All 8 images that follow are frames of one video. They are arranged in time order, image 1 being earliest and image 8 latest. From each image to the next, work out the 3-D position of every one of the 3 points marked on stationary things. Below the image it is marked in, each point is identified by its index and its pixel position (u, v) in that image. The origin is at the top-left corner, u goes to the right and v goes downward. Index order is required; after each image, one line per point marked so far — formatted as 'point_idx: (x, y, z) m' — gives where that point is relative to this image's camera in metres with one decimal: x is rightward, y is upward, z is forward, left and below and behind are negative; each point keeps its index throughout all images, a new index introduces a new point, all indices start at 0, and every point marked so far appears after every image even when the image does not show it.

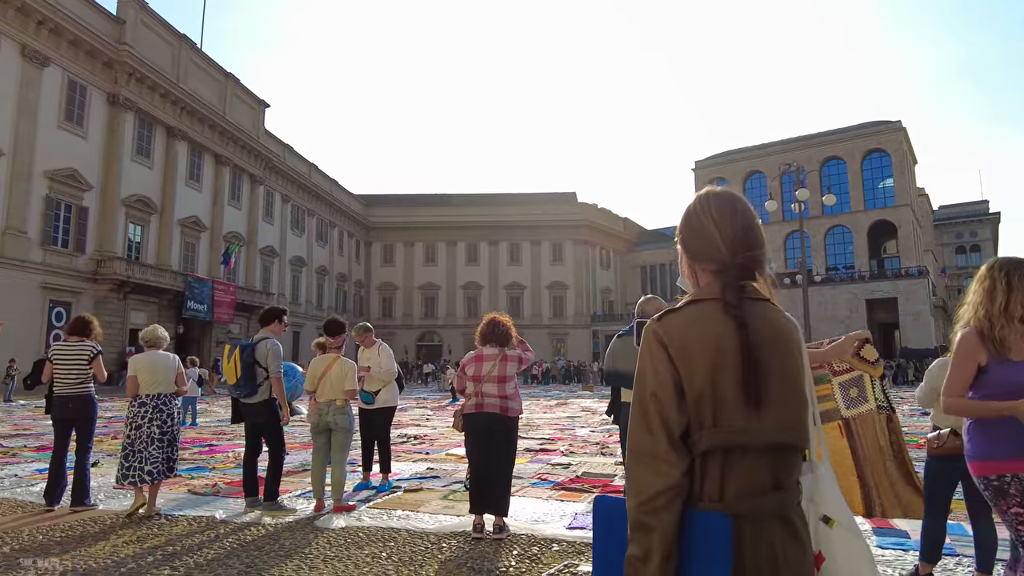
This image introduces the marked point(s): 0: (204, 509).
0: (-2.3, -1.6, +4.9) m
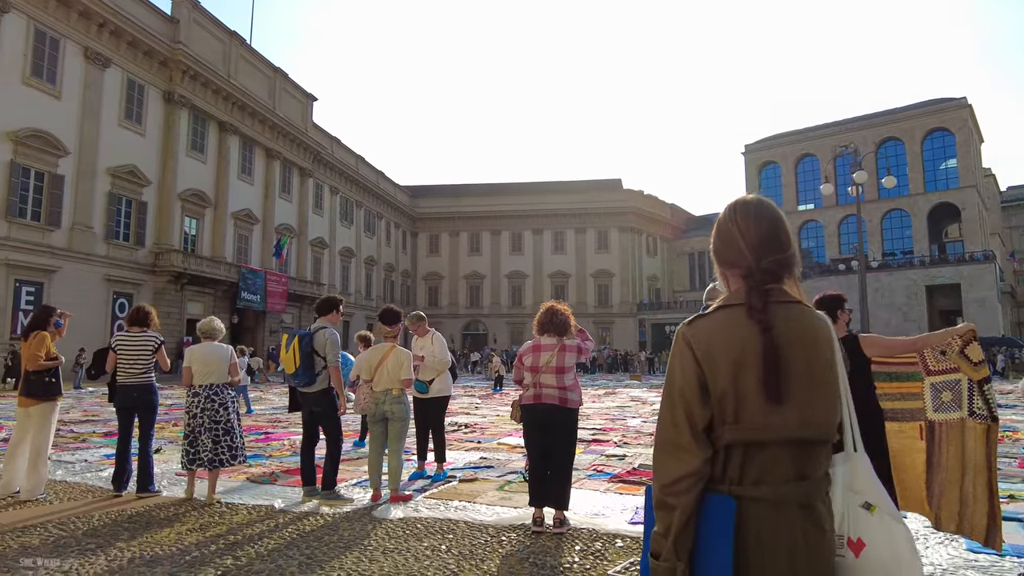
0: (-1.8, -1.6, +4.9) m
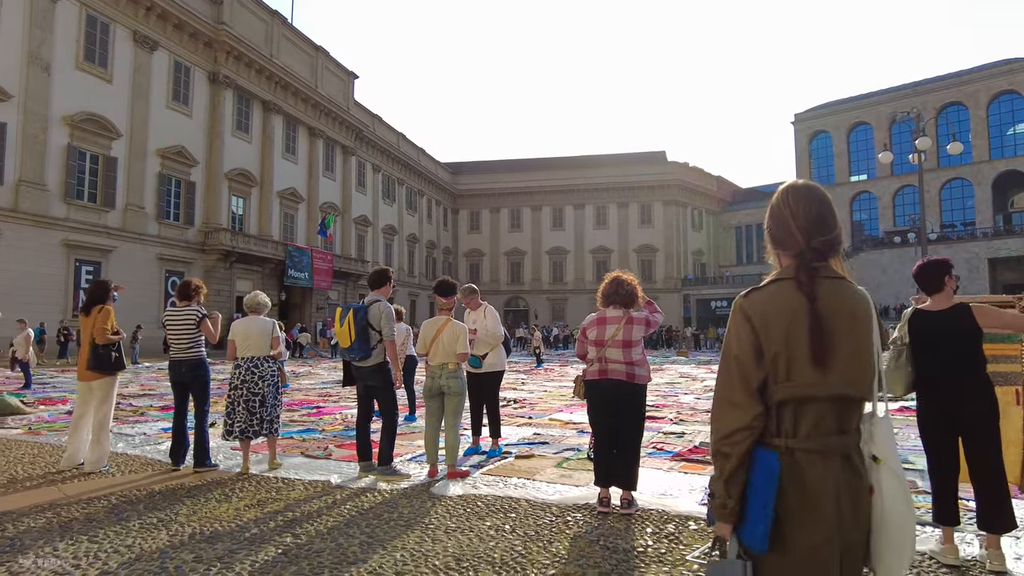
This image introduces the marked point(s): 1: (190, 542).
0: (-1.4, -1.4, +4.8) m
1: (-1.6, -1.3, +3.3) m
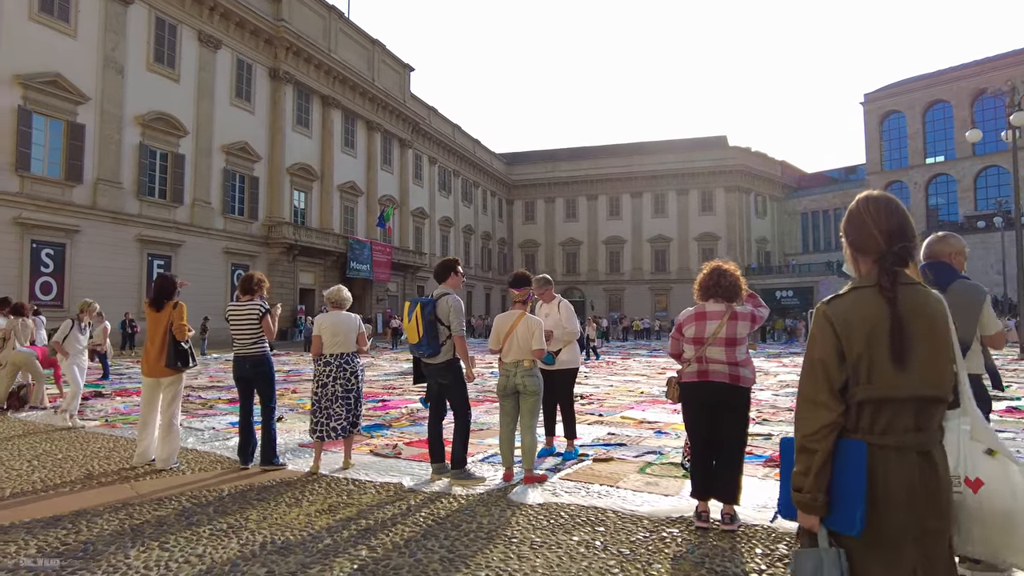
0: (-0.8, -1.3, +4.6) m
1: (-1.2, -1.2, +3.1) m
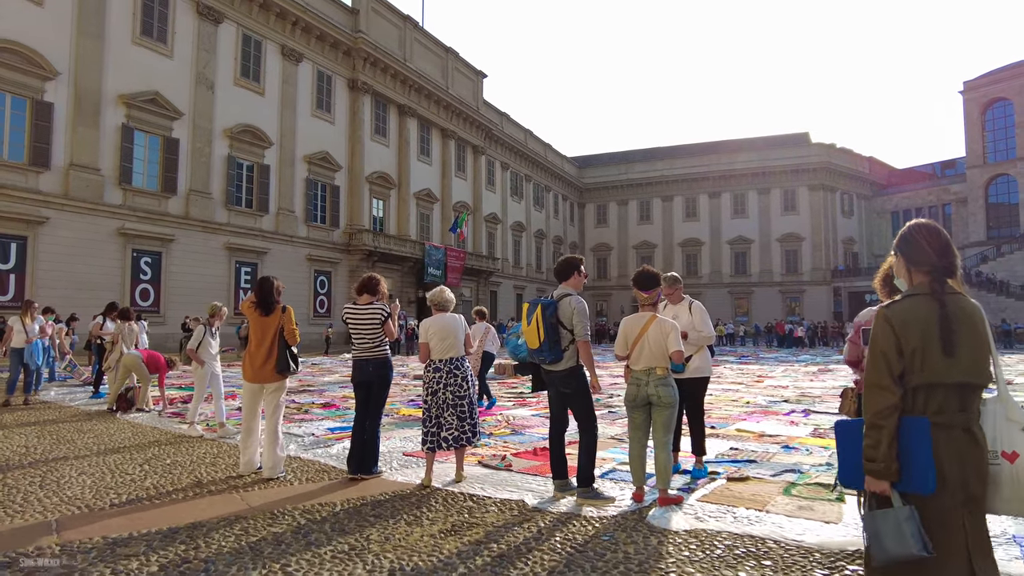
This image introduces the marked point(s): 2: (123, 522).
0: (0.0, -1.3, +4.3) m
1: (-0.5, -1.2, +2.8) m
2: (-2.1, -1.3, +3.6) m
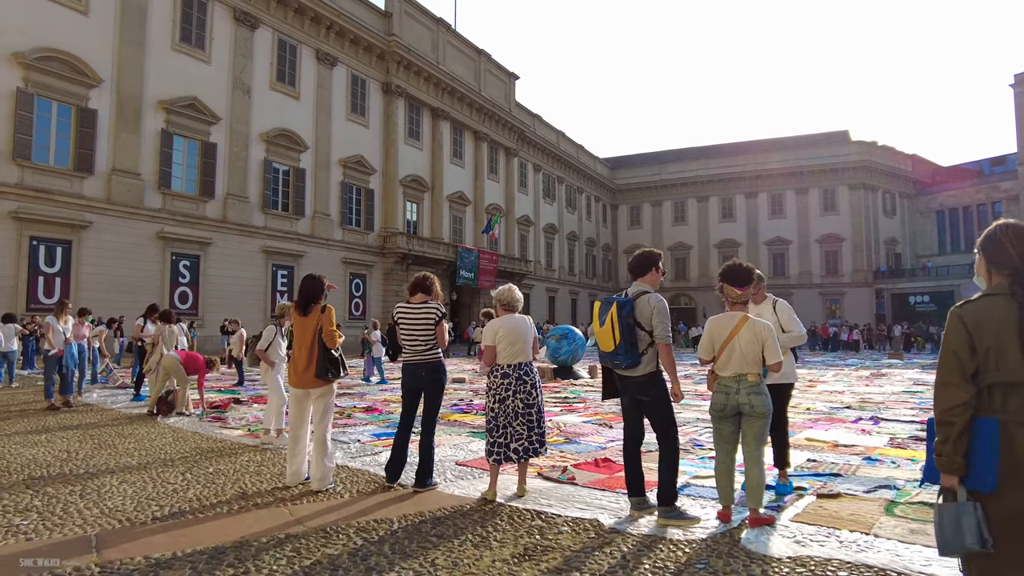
0: (+0.4, -1.3, +3.9) m
1: (-0.2, -1.2, +2.4) m
2: (-1.8, -1.3, +3.3) m
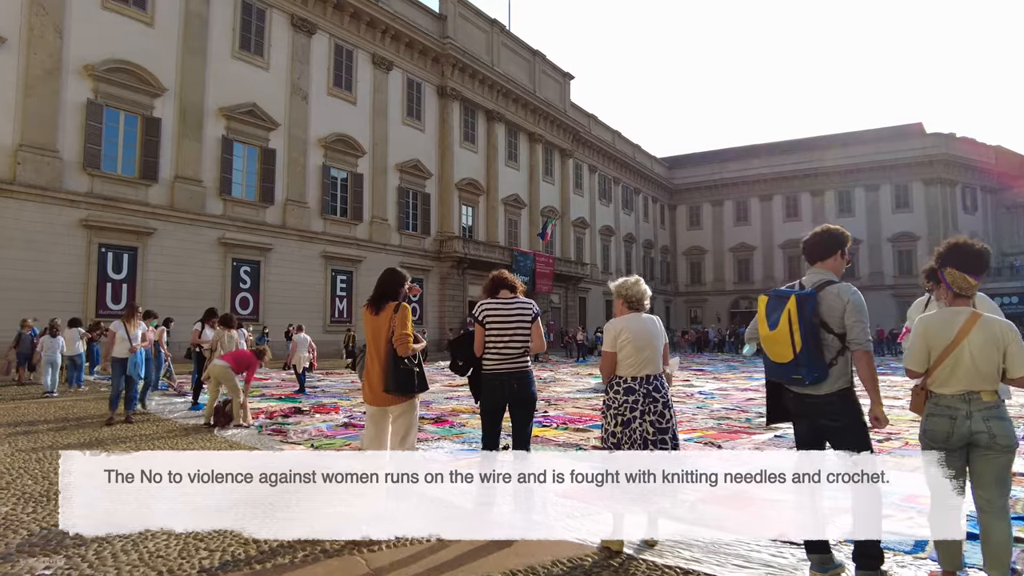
0: (+1.0, -1.2, +3.0) m
1: (+0.3, -1.2, +1.5) m
2: (-1.2, -1.2, +2.6) m
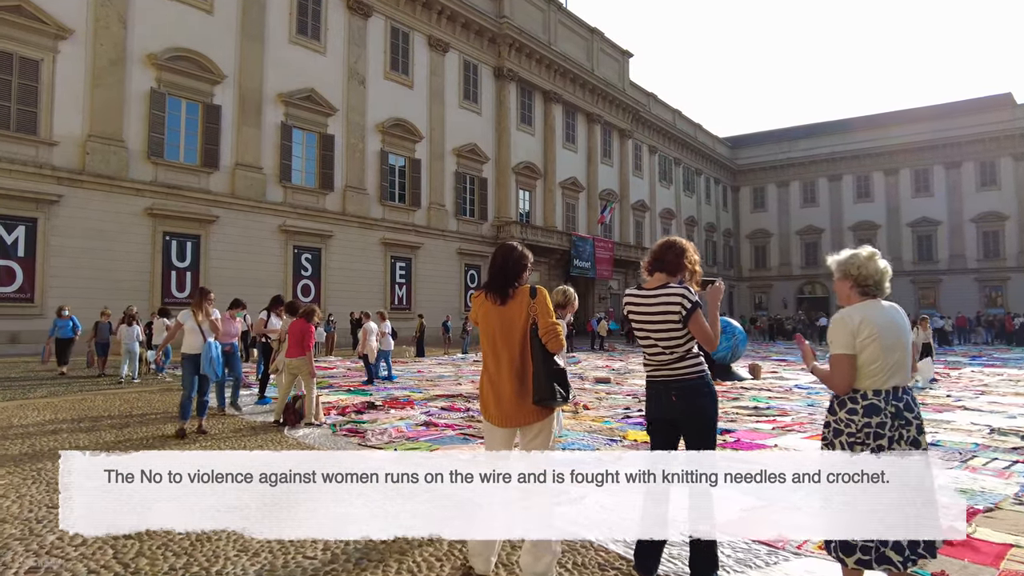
0: (+1.7, -1.2, +2.0) m
1: (+0.9, -1.1, +0.6) m
2: (-0.5, -1.2, +1.8) m
